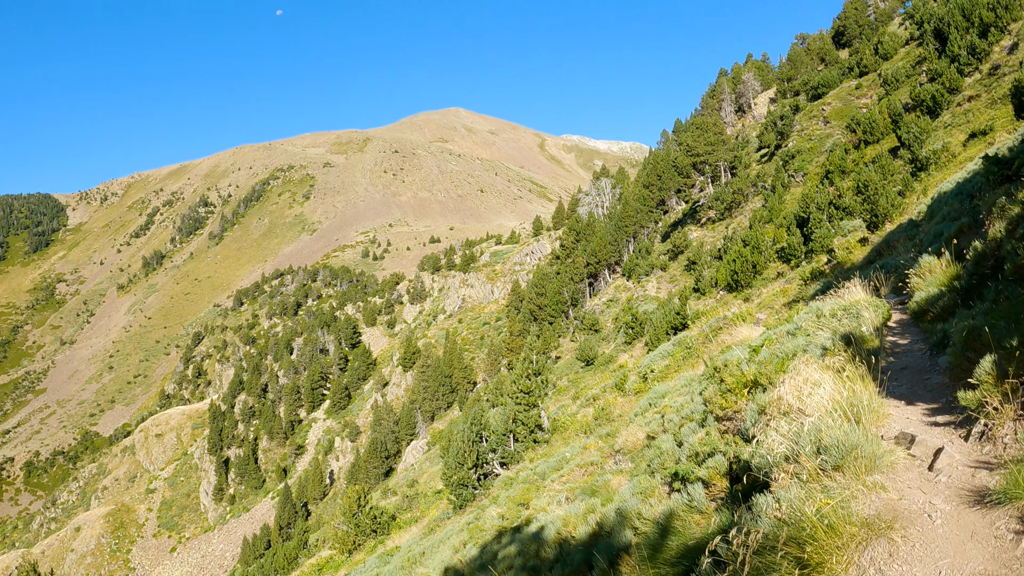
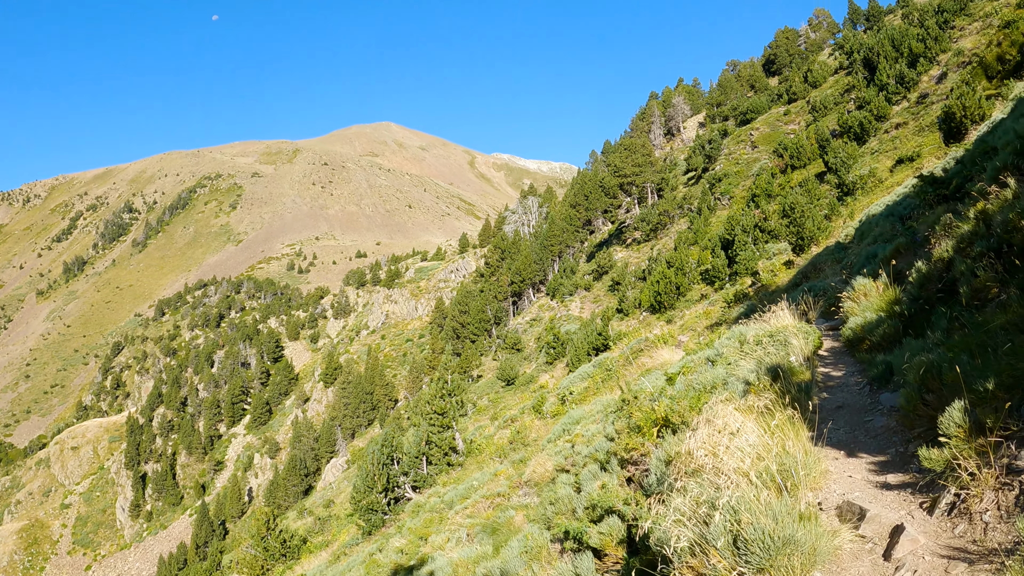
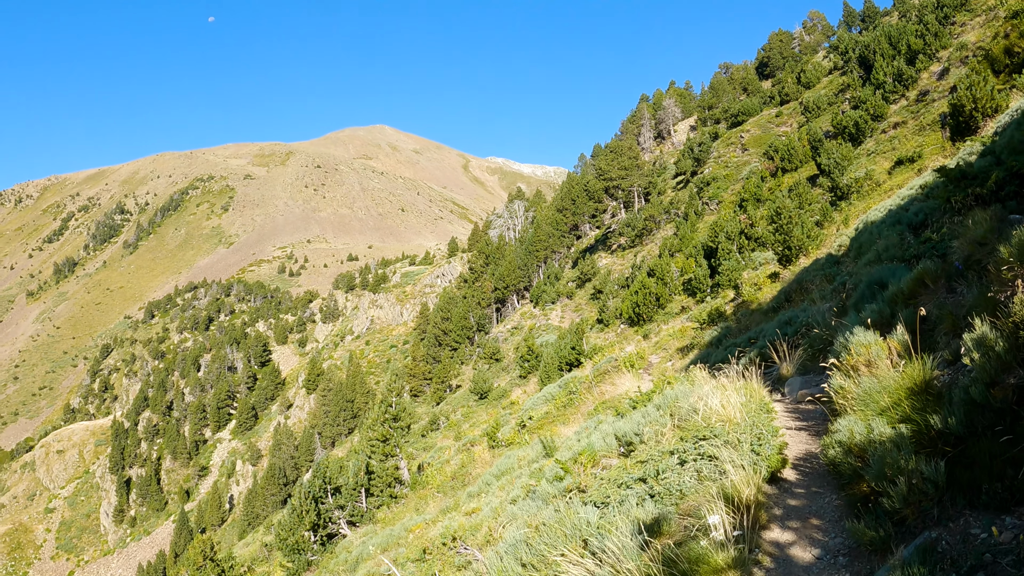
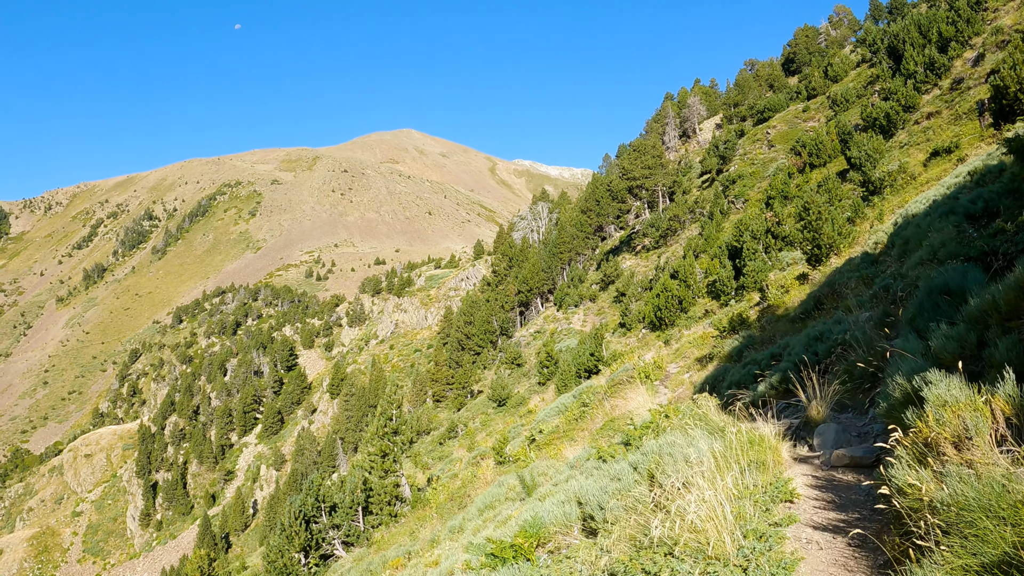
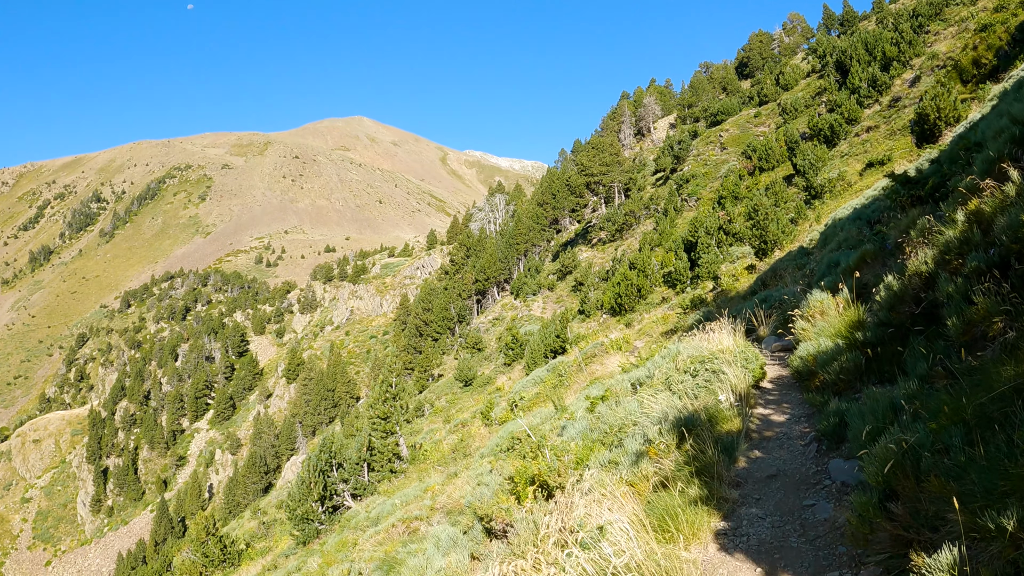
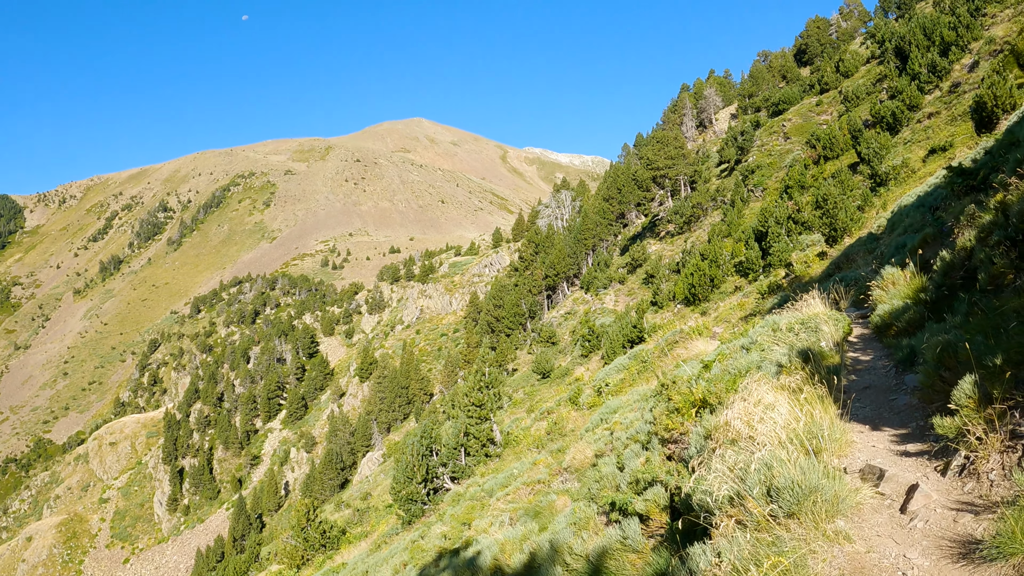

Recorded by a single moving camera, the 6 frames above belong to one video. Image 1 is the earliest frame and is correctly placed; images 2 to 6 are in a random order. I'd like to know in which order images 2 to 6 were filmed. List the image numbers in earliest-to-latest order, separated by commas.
6, 2, 5, 3, 4
